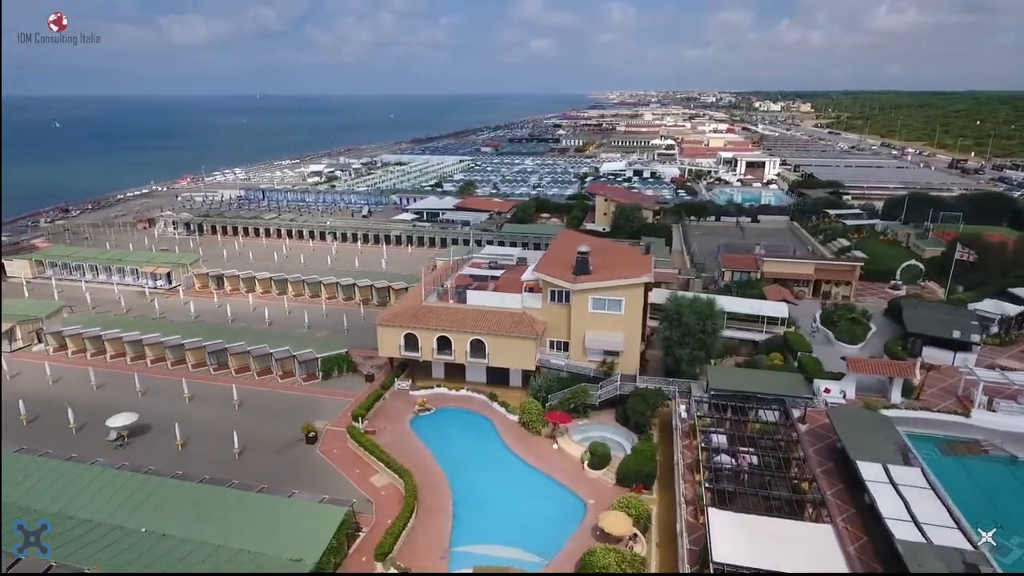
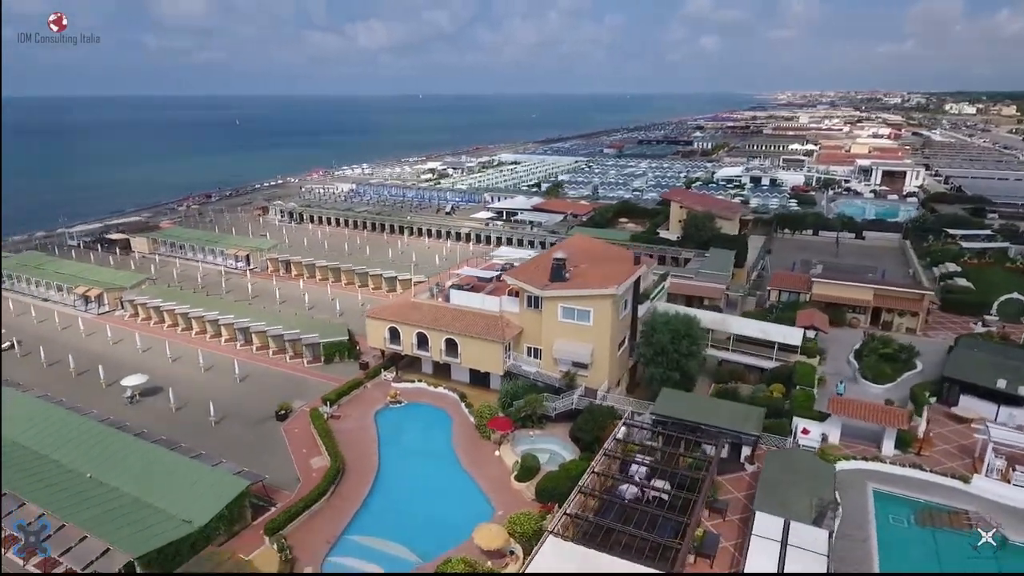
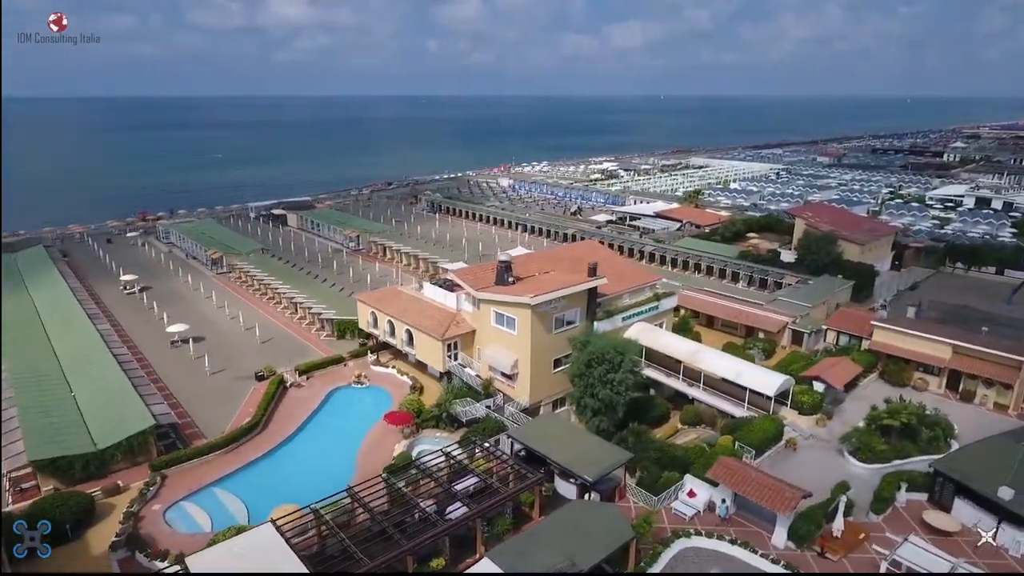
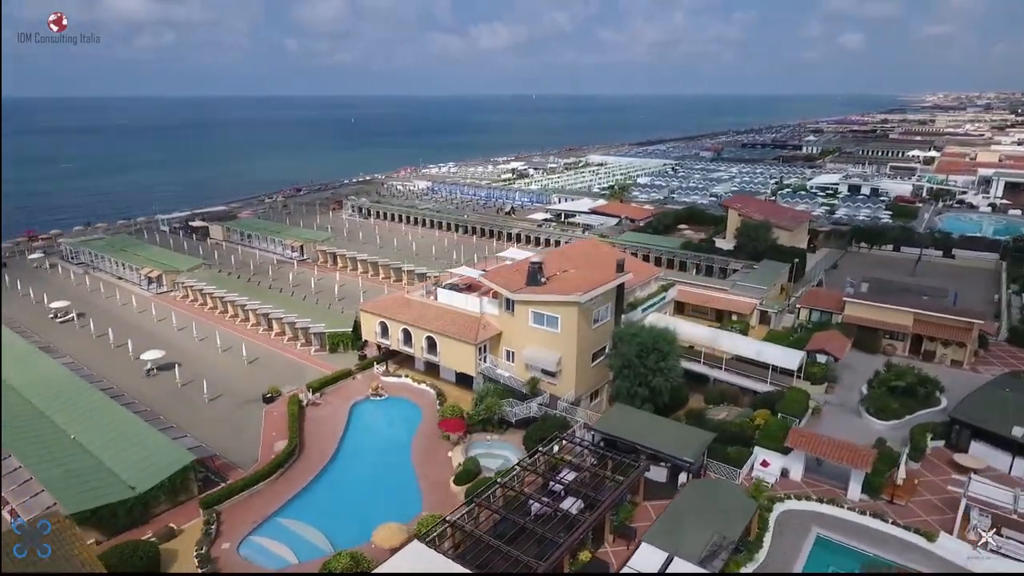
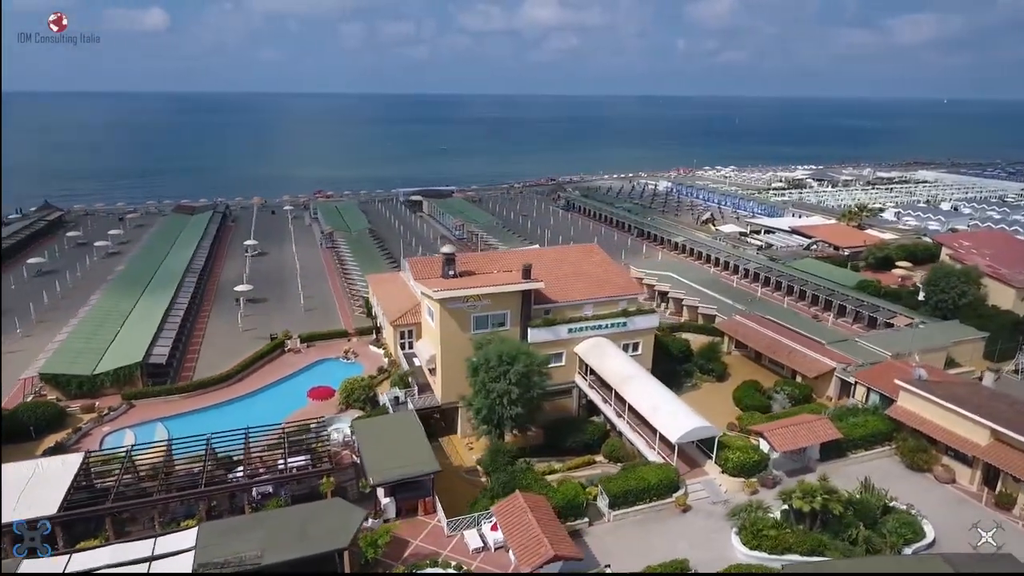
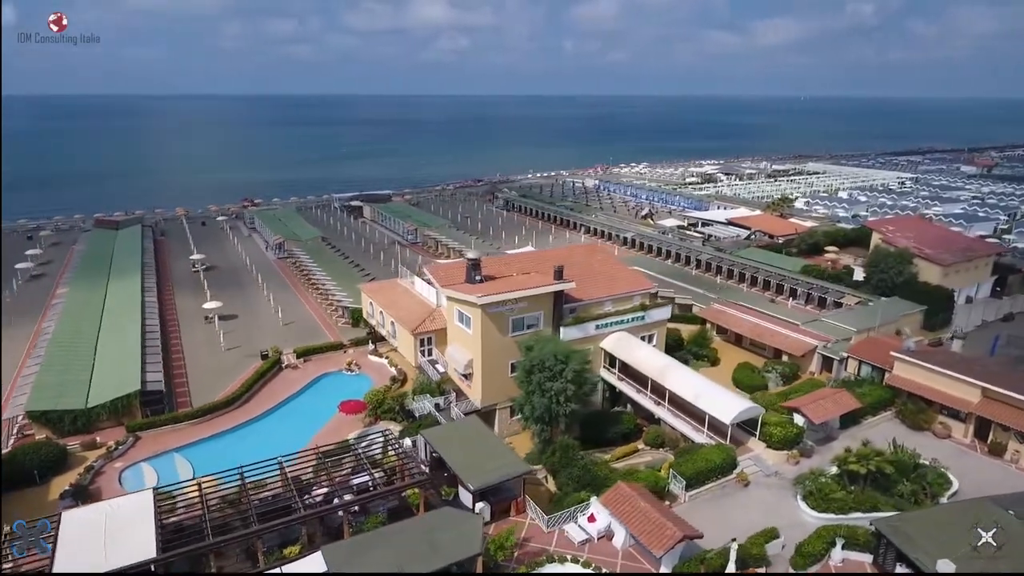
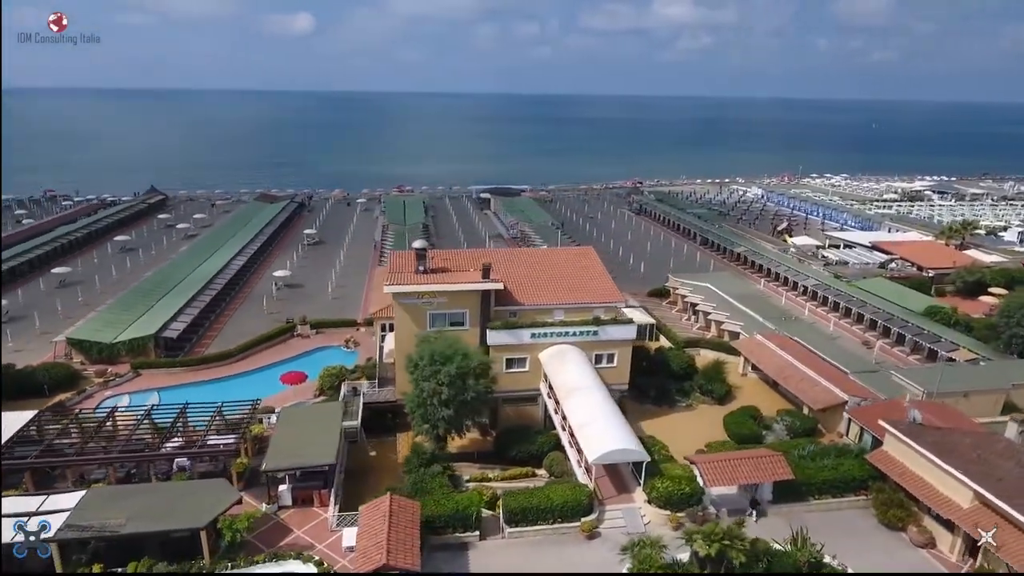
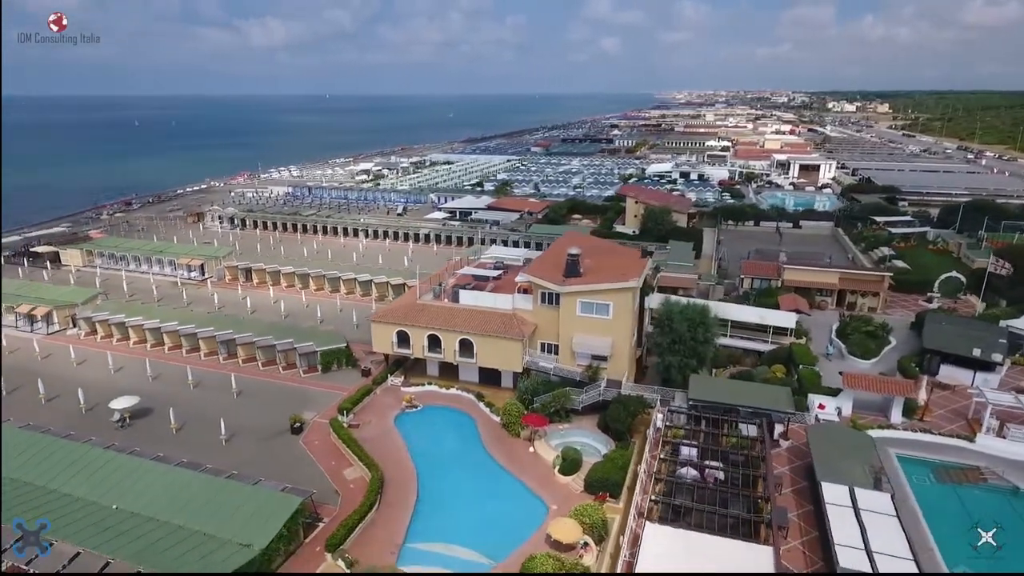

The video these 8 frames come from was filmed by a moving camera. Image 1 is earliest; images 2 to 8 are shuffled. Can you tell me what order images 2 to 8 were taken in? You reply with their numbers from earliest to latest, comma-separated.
8, 2, 4, 3, 6, 5, 7
